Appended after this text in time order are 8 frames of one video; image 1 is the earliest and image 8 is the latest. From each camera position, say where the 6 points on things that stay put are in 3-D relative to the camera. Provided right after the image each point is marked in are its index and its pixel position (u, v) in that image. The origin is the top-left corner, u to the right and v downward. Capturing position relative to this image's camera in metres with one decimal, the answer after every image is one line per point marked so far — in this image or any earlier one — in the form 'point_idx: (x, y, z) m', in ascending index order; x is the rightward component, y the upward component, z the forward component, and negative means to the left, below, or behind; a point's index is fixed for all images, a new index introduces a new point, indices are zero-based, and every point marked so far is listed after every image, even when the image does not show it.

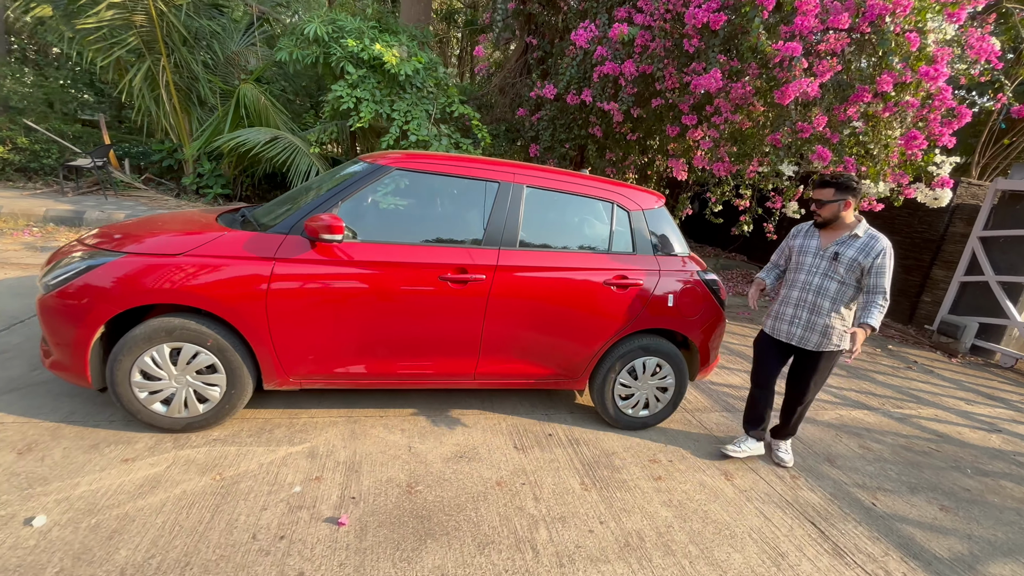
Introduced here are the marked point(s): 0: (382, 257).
0: (-0.8, +0.2, +2.8) m
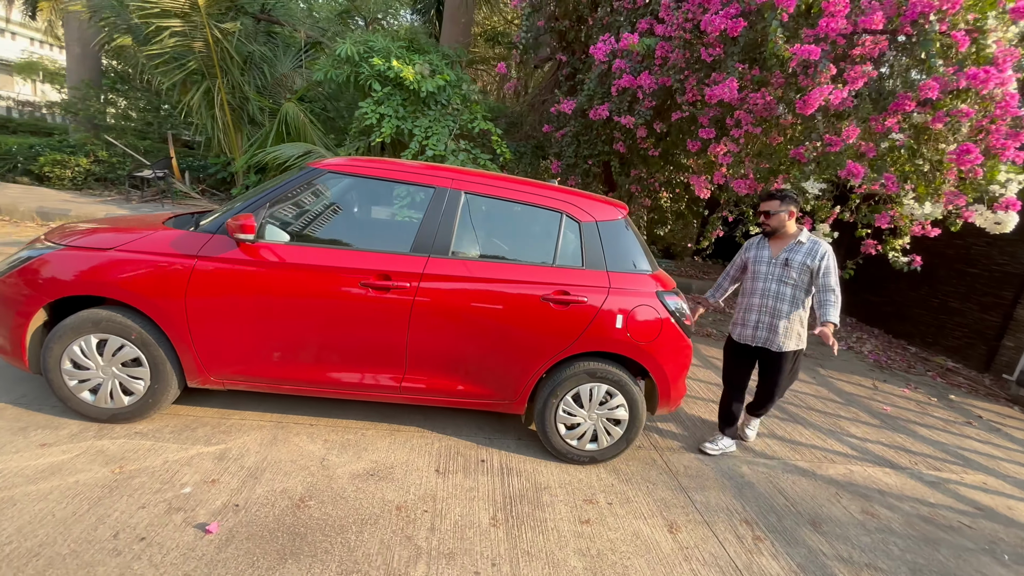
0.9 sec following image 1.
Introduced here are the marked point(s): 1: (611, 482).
0: (-1.3, +0.2, +2.7) m
1: (+0.6, -1.3, +3.0) m
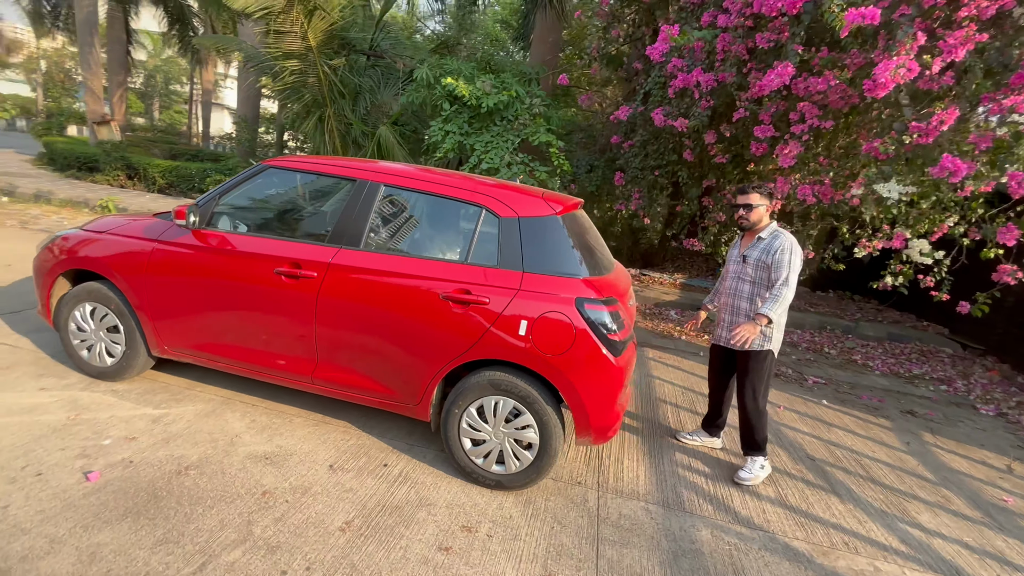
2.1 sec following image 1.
0: (-1.8, +0.3, +3.0) m
1: (0.0, -1.3, +2.6) m
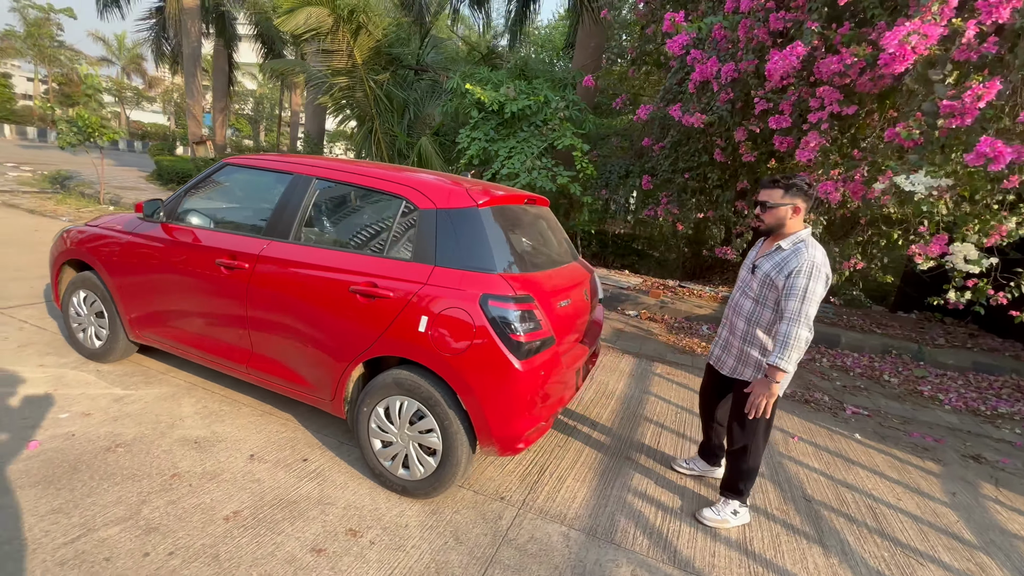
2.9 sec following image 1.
0: (-2.2, +0.3, +3.1) m
1: (-0.6, -1.2, +2.4) m
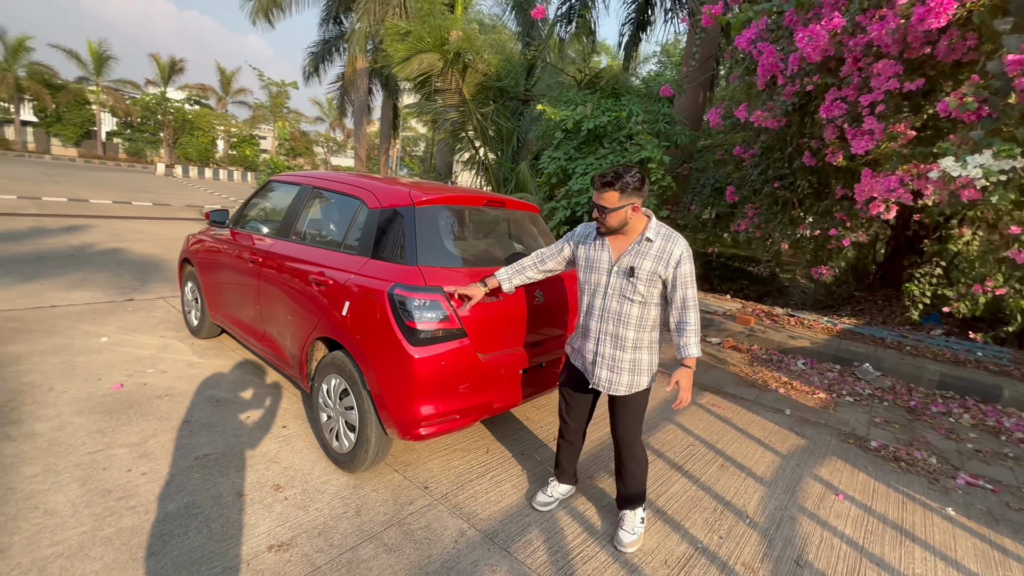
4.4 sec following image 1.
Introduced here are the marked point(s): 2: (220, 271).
0: (-2.3, +0.4, +3.9) m
1: (-1.1, -1.2, +2.6) m
2: (-2.7, +0.1, +4.1) m
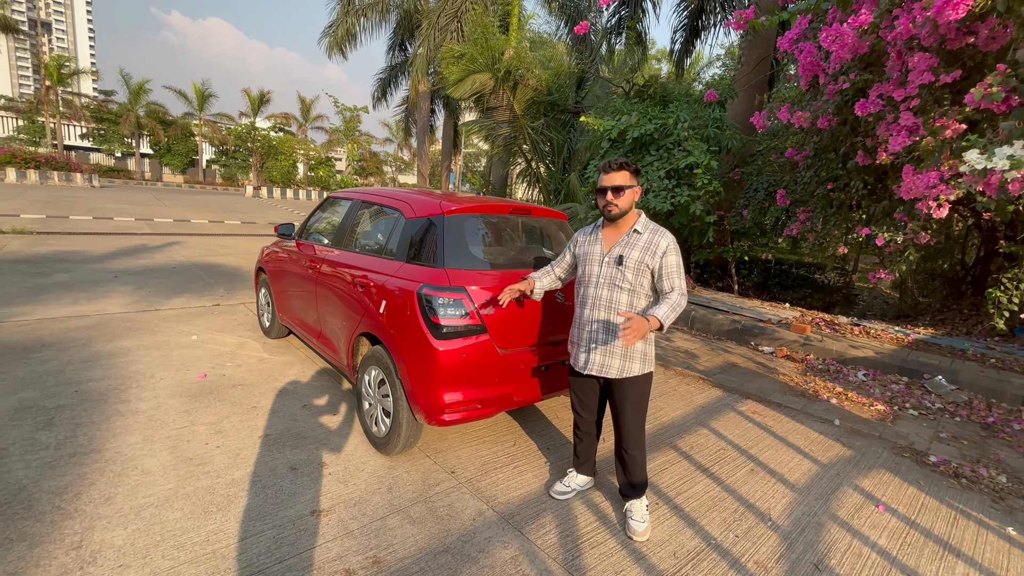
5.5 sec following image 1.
0: (-2.0, +0.4, +4.4) m
1: (-1.0, -1.2, +3.0) m
2: (-2.3, +0.1, +4.7) m
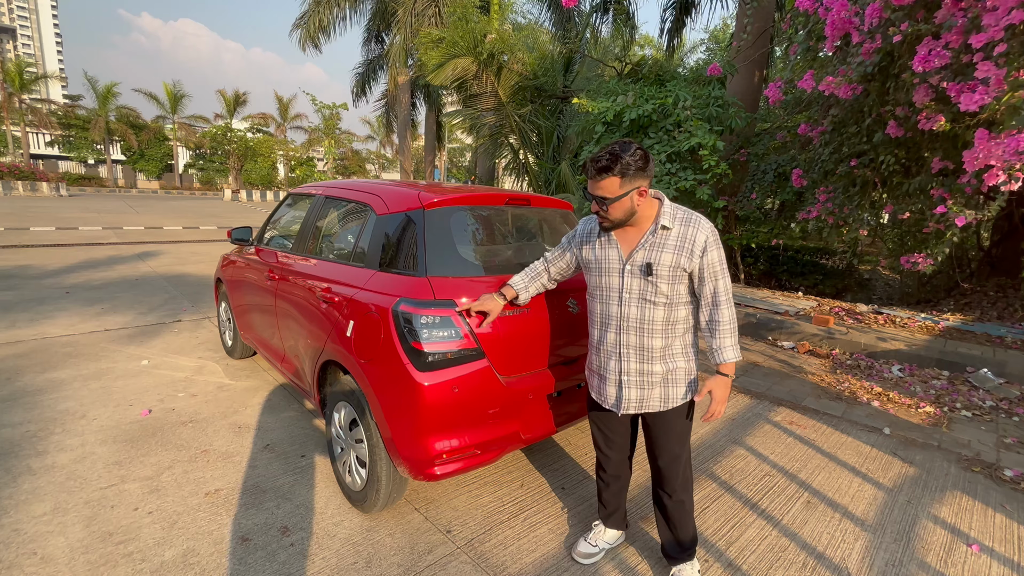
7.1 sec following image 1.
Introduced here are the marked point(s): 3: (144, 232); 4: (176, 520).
0: (-2.1, +0.2, +3.8) m
1: (-0.9, -1.3, +2.3) m
2: (-2.3, 0.0, +4.0) m
3: (-12.5, +1.9, +15.3) m
4: (-1.8, -1.2, +2.4) m
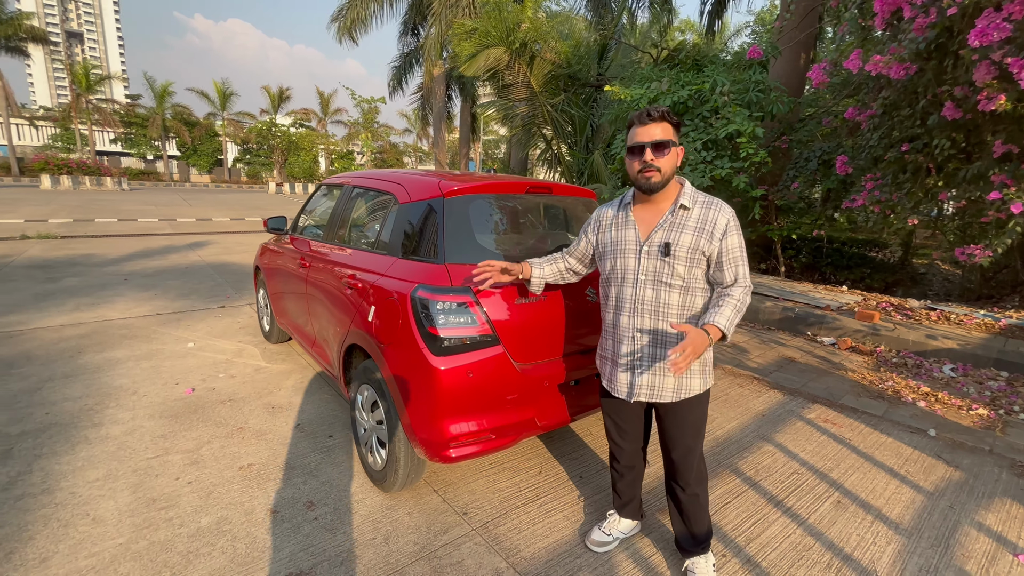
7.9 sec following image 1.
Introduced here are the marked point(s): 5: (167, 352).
0: (-1.9, +0.4, +3.9) m
1: (-0.8, -1.2, +2.4) m
2: (-2.1, +0.1, +4.2) m
3: (-11.3, +2.3, +16.2) m
4: (-1.7, -1.1, +2.6) m
5: (-3.4, -0.6, +4.5) m
